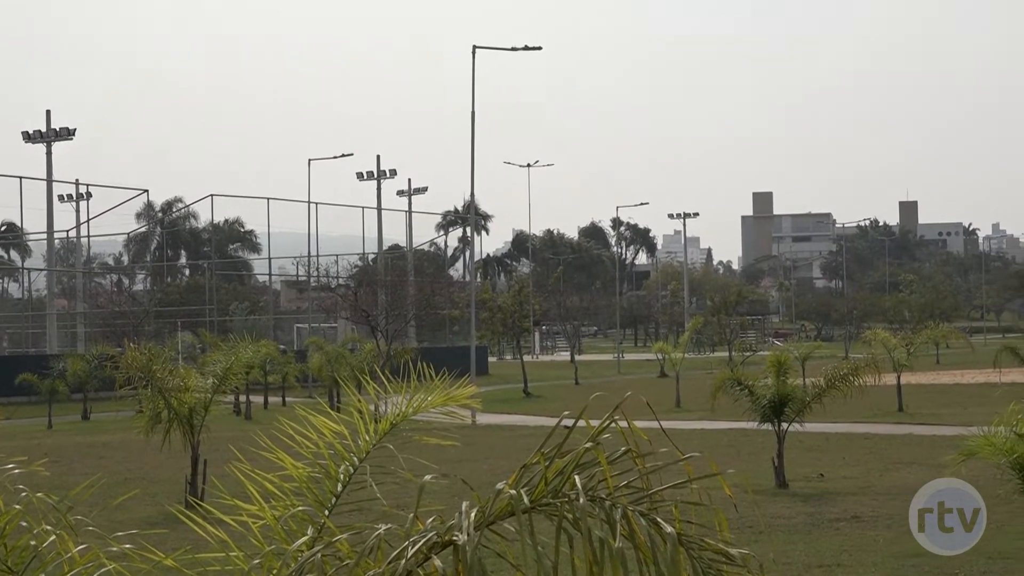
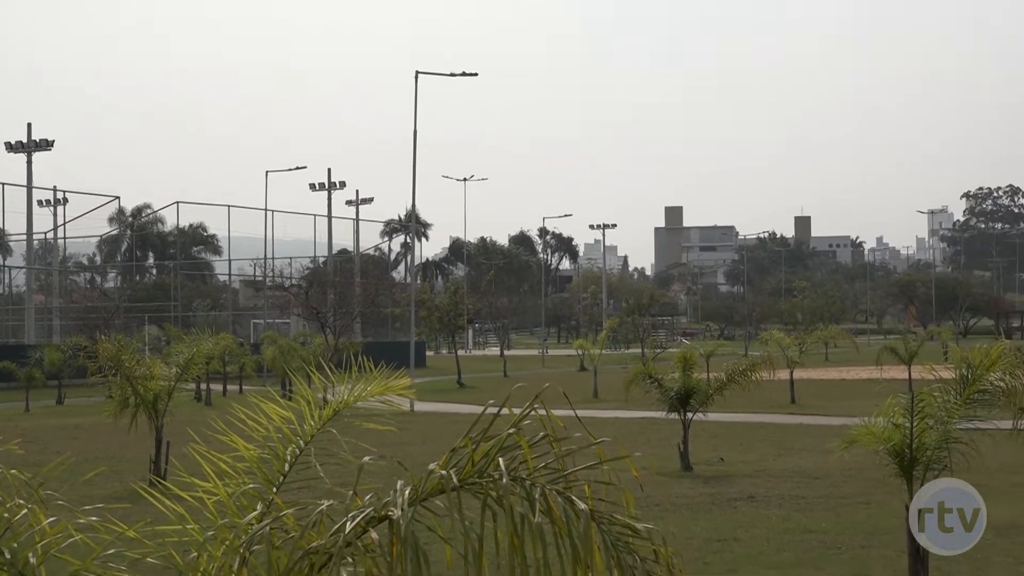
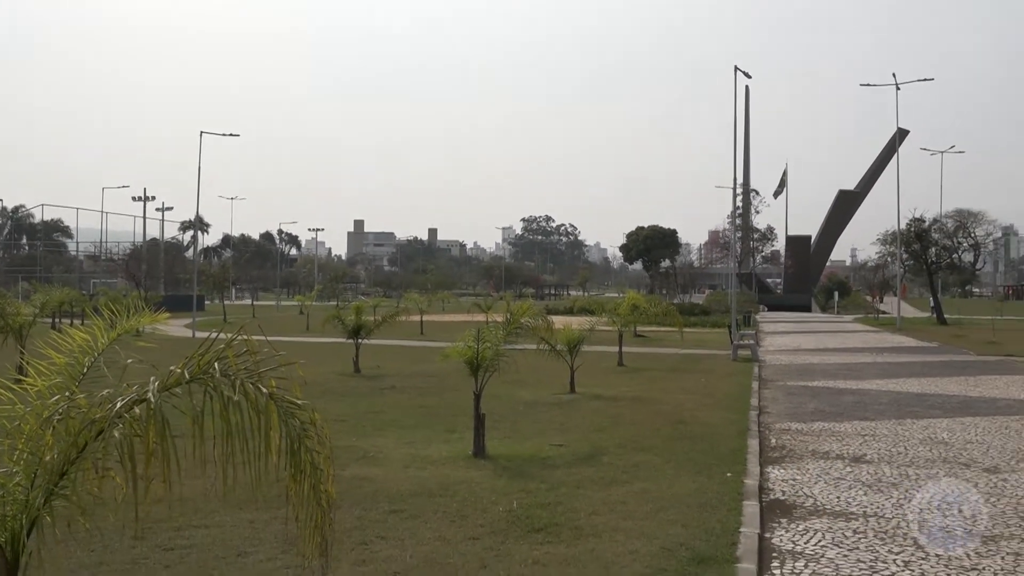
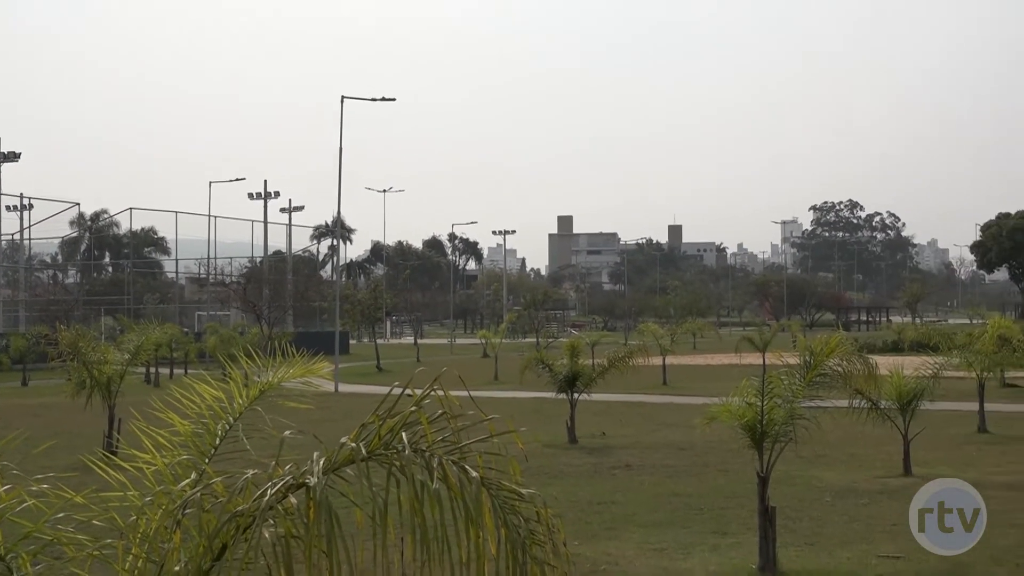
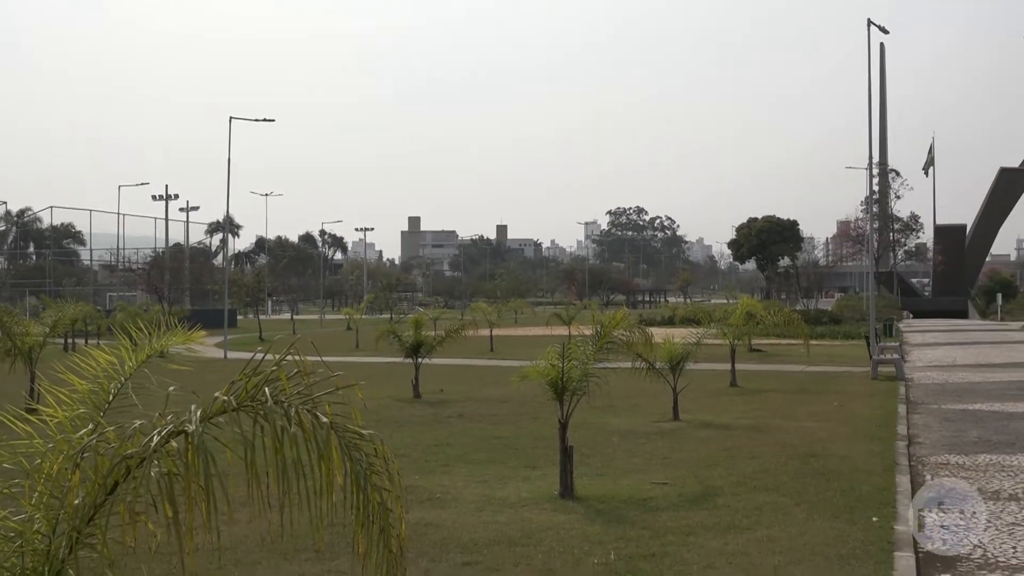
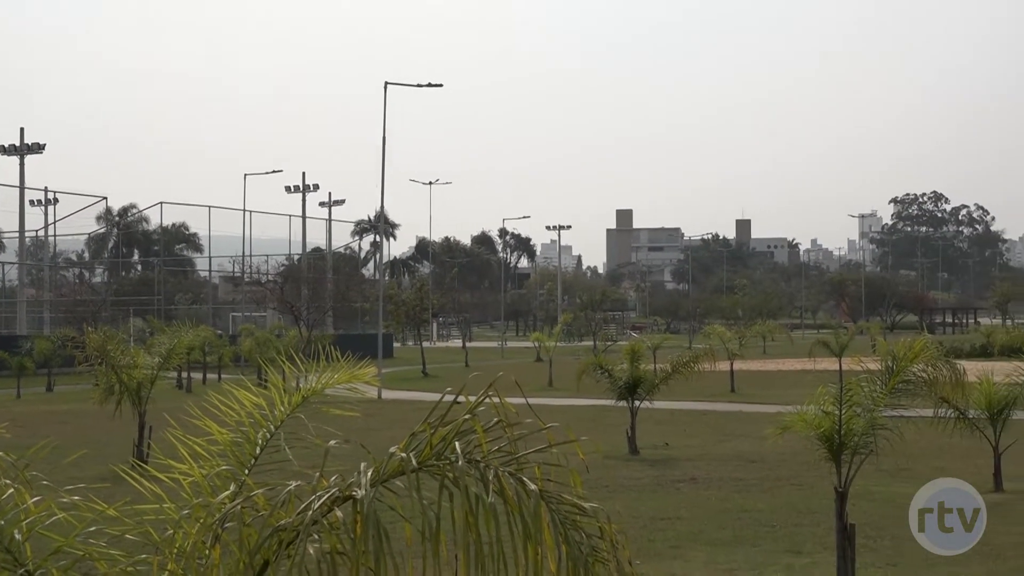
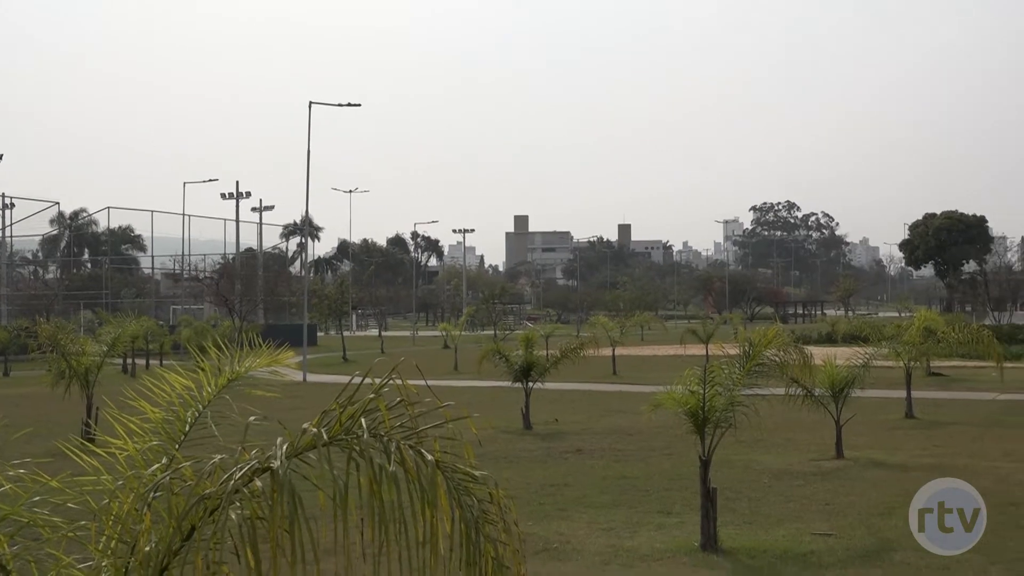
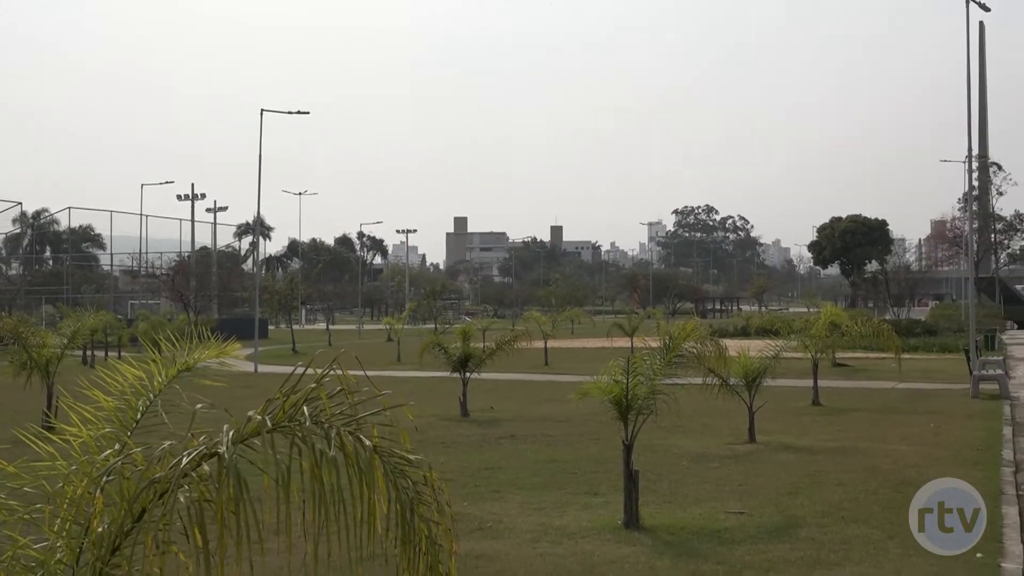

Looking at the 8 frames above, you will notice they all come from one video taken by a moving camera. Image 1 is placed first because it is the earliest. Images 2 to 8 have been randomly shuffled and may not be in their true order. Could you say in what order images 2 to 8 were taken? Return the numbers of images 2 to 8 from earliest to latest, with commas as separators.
2, 6, 4, 7, 8, 5, 3
